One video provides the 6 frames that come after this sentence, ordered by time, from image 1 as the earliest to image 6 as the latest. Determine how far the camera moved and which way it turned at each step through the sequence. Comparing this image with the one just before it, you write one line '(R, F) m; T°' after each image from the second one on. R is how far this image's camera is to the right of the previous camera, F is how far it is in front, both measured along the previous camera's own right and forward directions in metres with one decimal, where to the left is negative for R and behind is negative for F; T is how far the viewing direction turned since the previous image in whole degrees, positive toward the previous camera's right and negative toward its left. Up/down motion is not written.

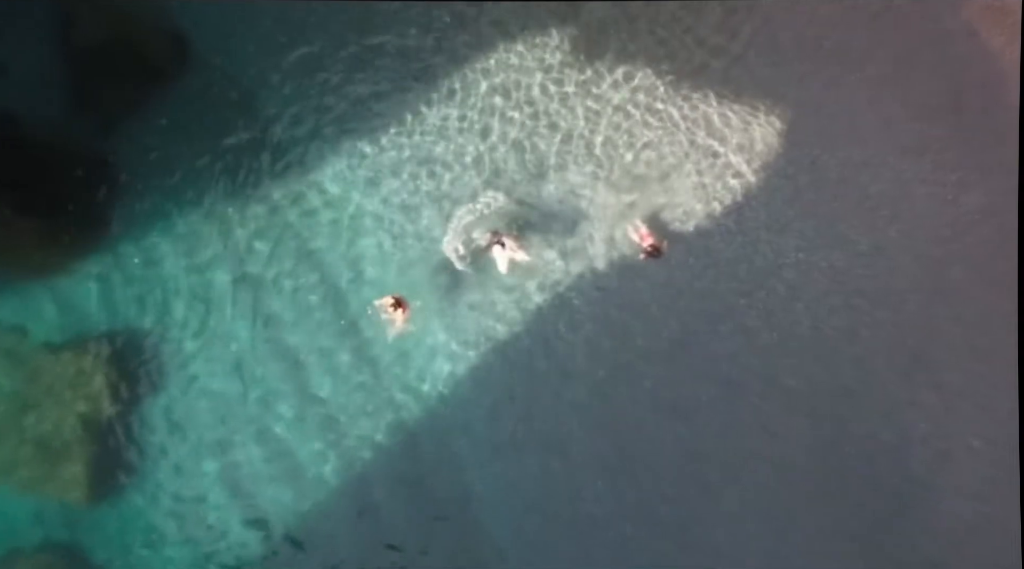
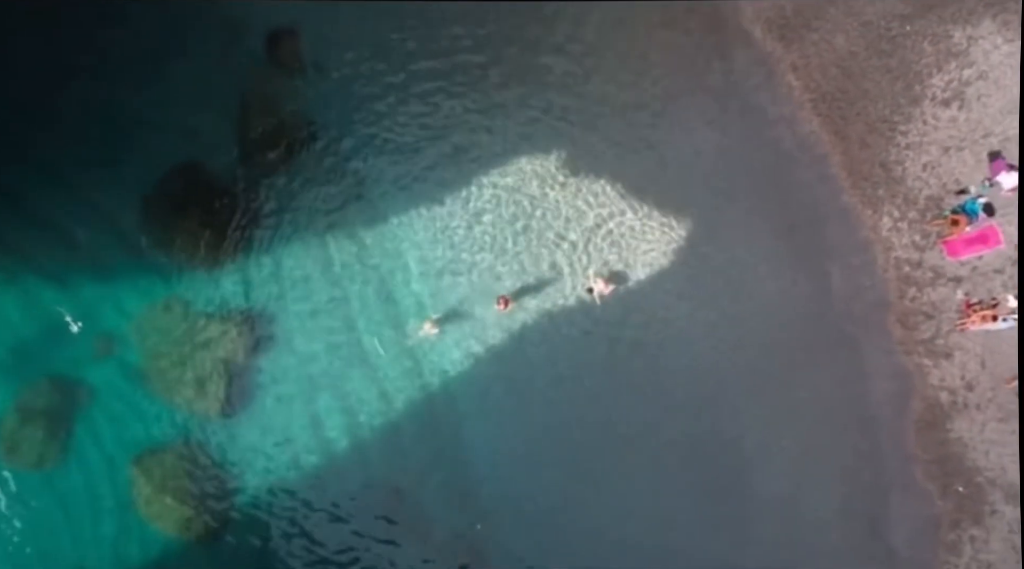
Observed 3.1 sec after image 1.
(-1.1, -1.9) m; +9°
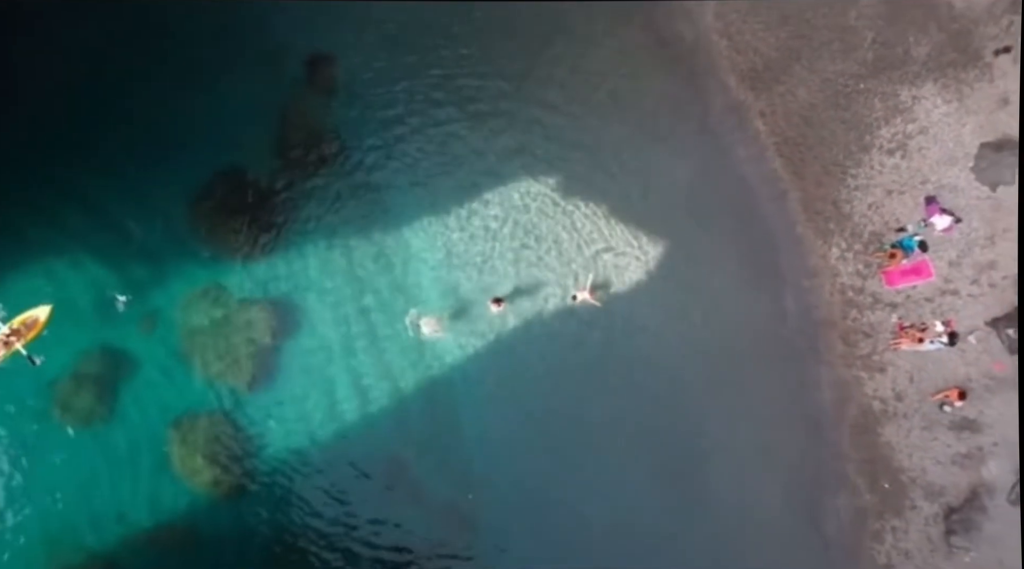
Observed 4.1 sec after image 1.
(-0.3, -2.4) m; +1°
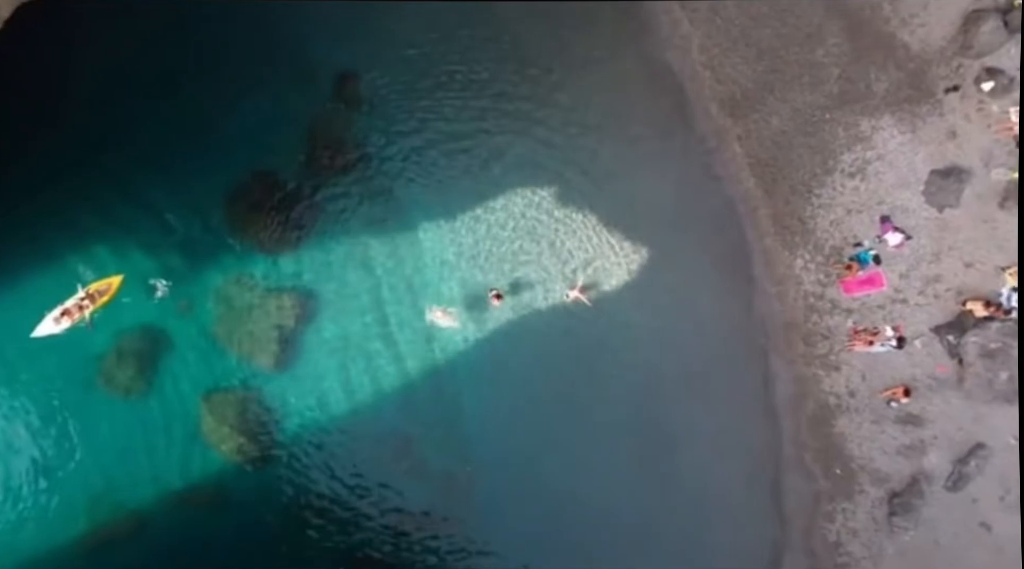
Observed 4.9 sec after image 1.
(-0.4, -2.2) m; +1°
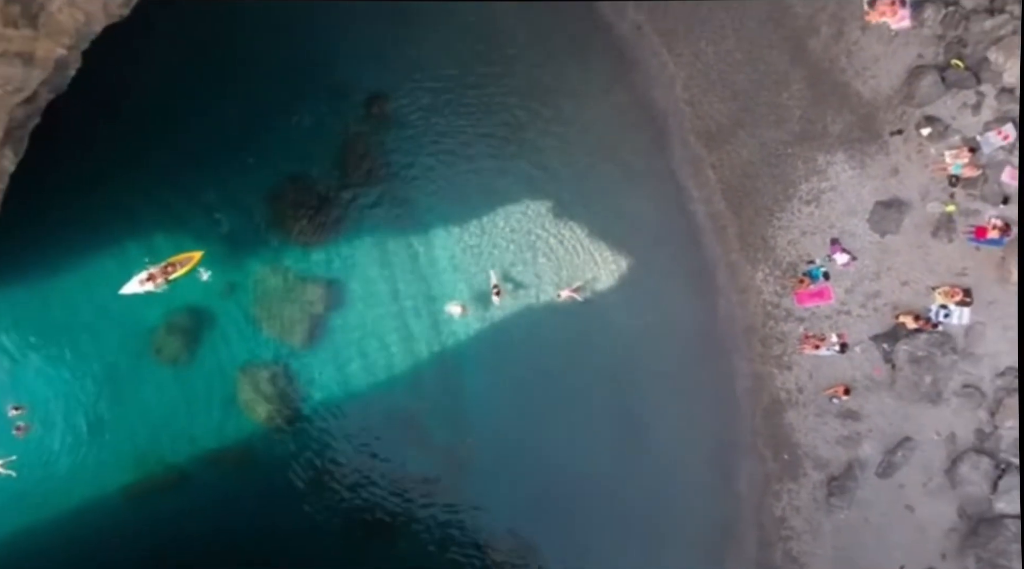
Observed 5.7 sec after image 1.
(-0.5, -3.1) m; +1°
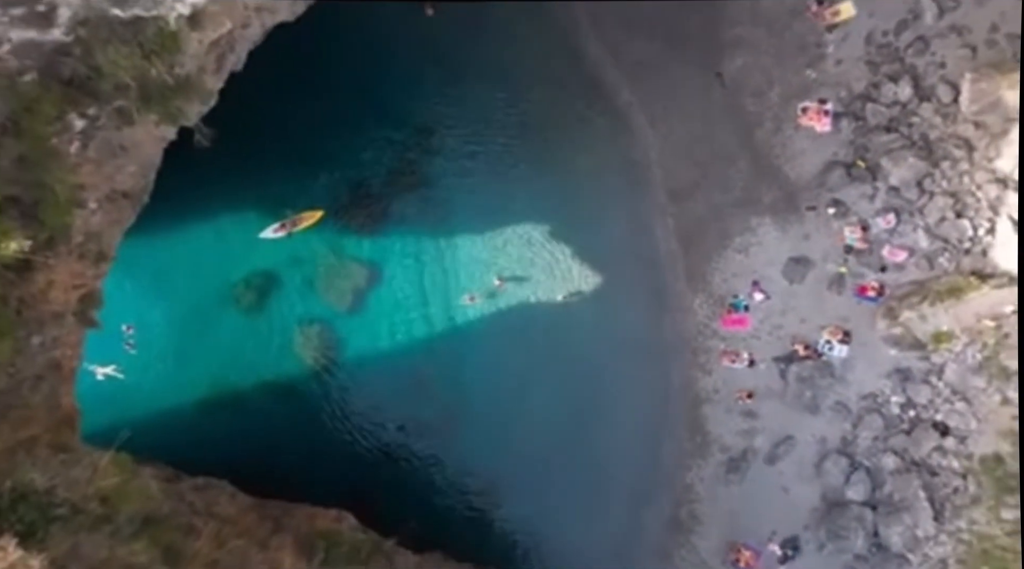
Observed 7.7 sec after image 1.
(-0.4, -7.6) m; +1°
